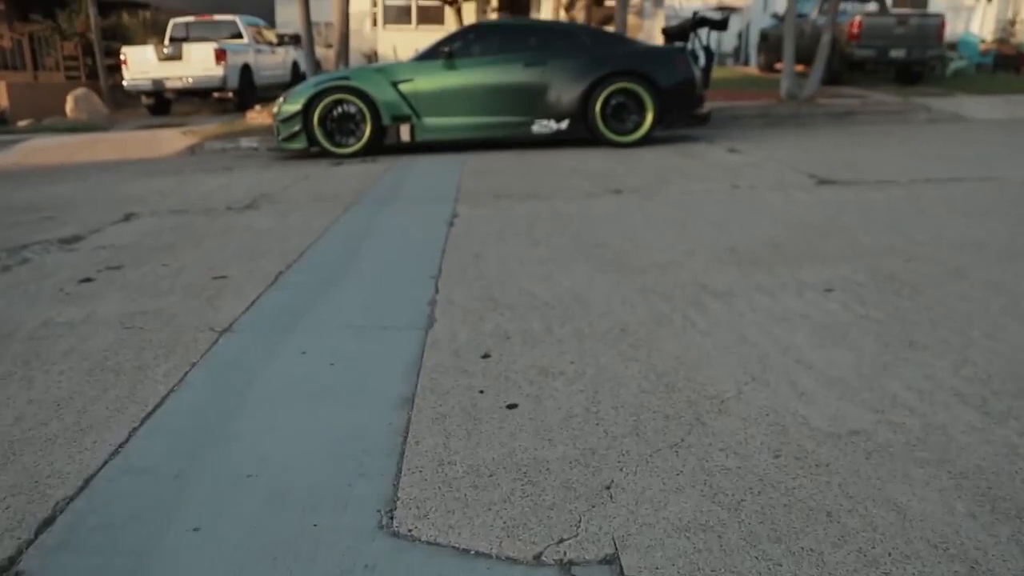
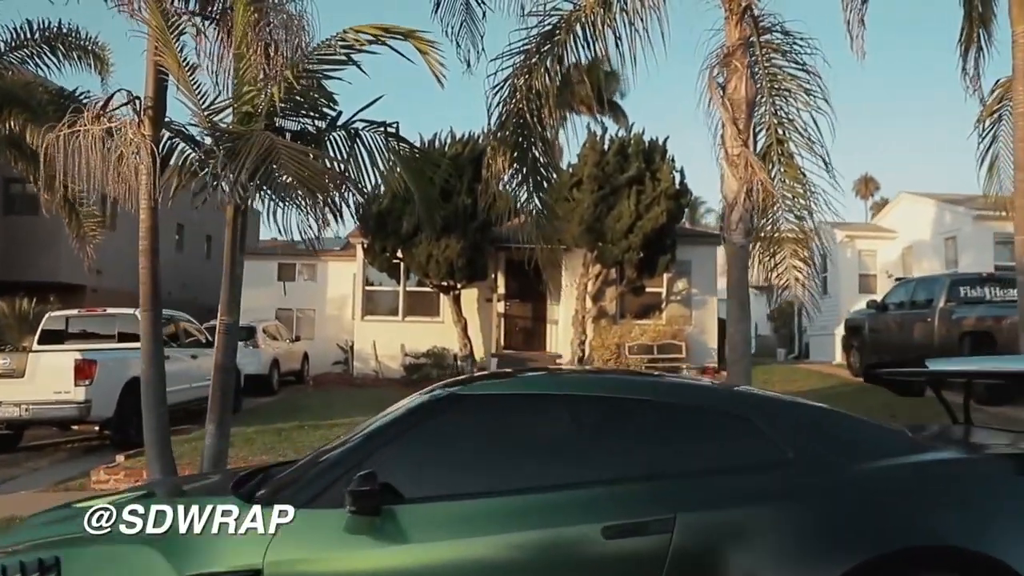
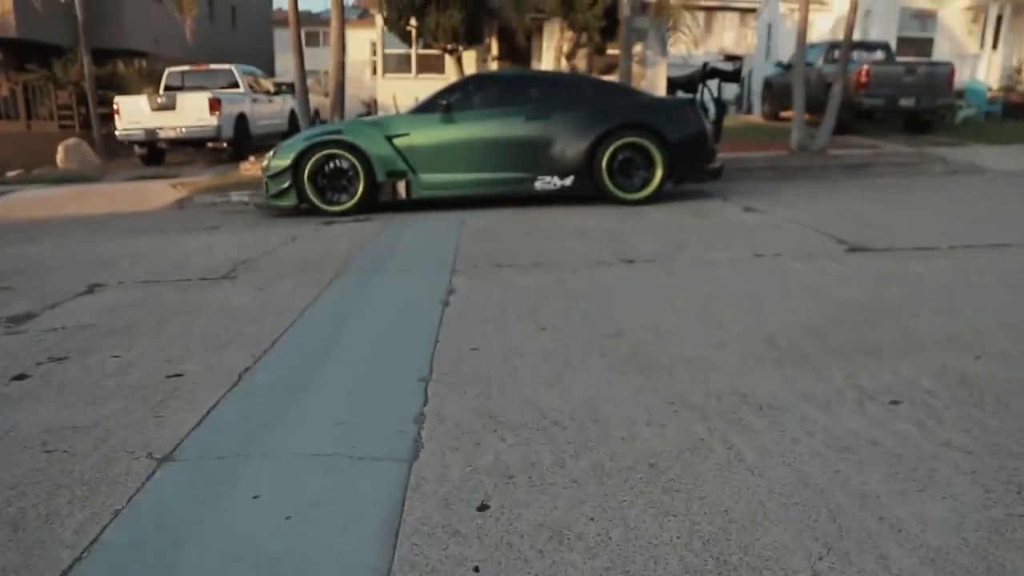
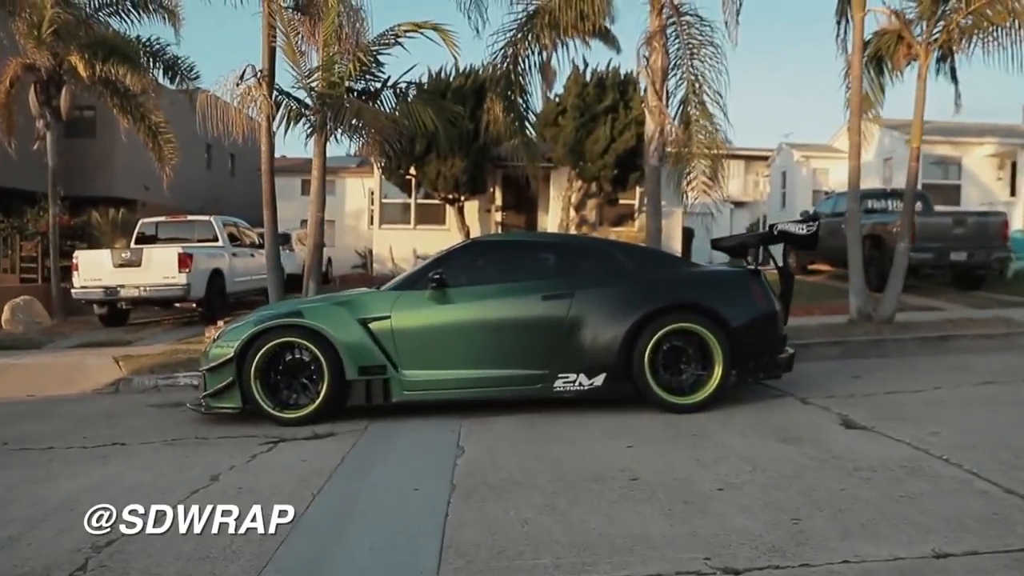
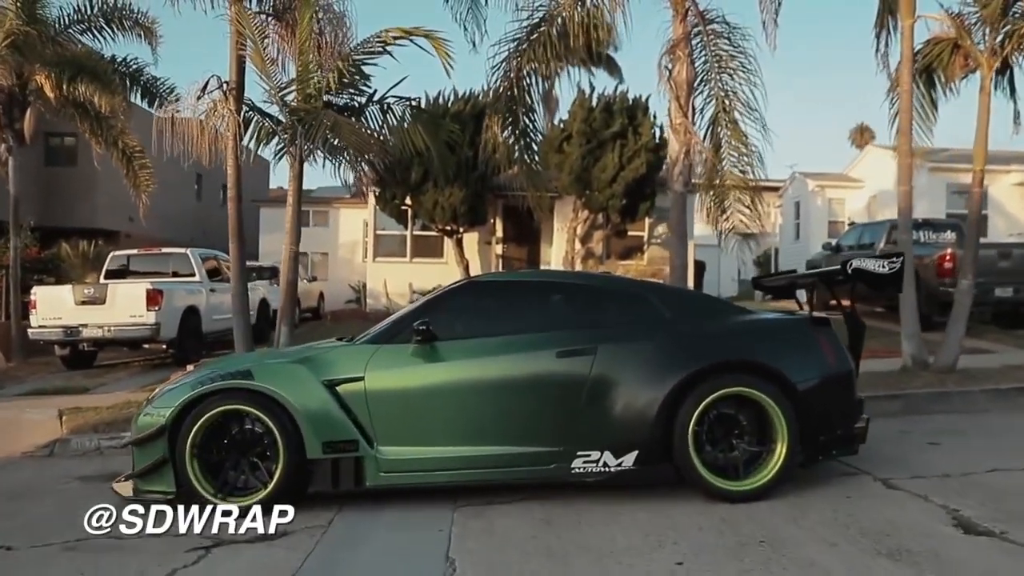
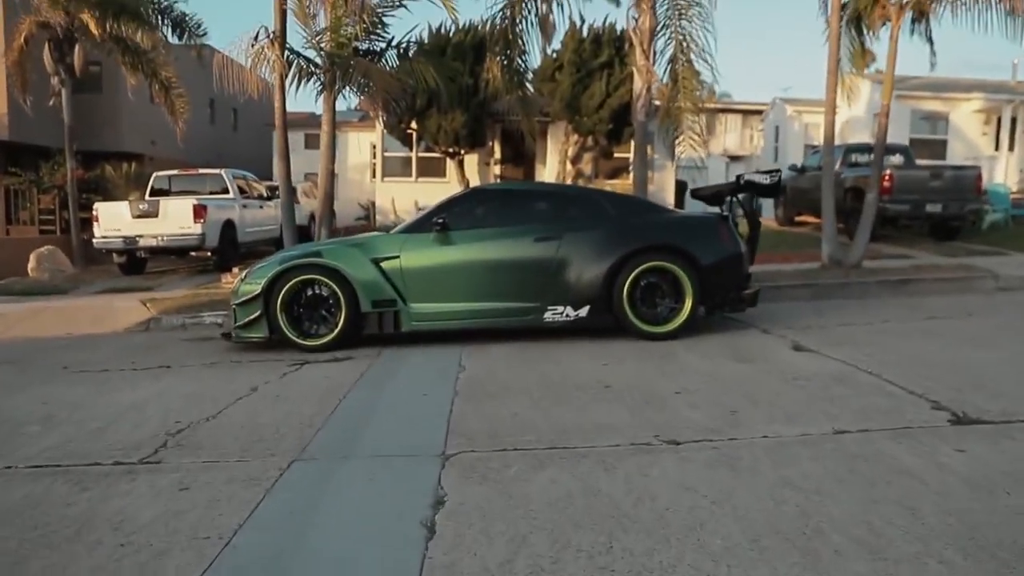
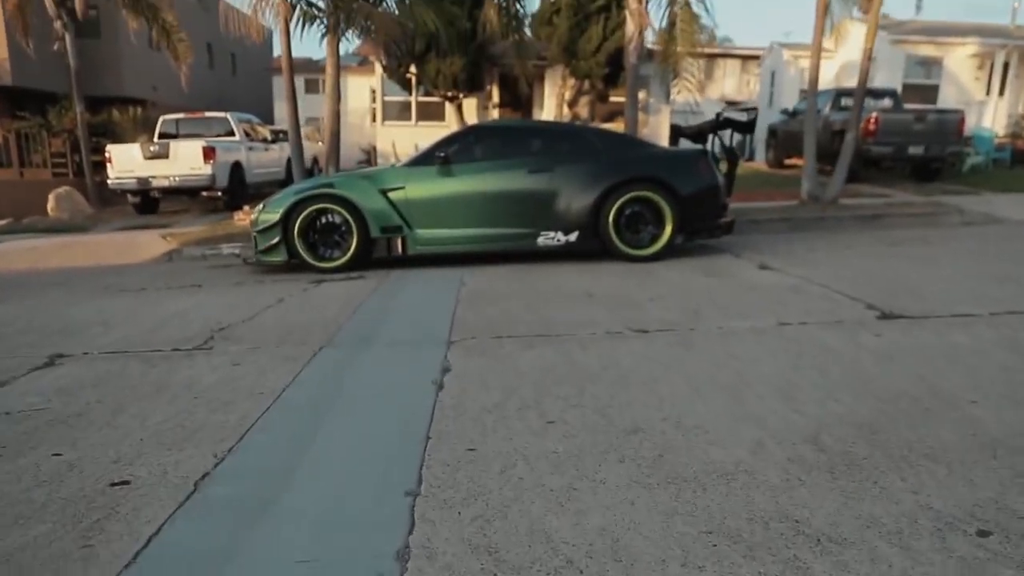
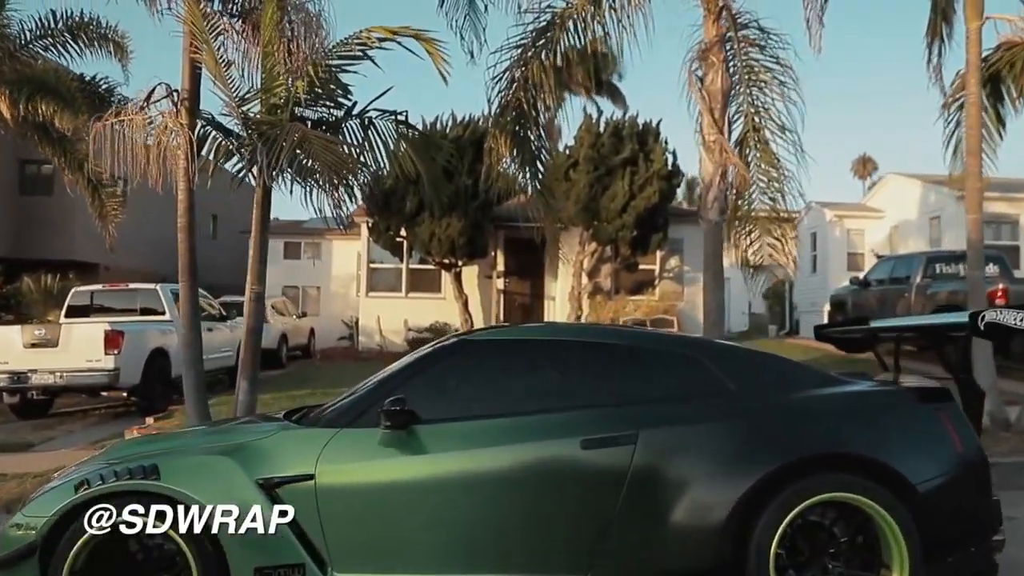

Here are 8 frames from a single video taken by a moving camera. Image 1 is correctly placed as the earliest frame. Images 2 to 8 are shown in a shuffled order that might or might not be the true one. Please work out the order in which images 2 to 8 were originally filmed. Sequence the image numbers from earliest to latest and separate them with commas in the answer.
3, 7, 6, 4, 5, 8, 2
